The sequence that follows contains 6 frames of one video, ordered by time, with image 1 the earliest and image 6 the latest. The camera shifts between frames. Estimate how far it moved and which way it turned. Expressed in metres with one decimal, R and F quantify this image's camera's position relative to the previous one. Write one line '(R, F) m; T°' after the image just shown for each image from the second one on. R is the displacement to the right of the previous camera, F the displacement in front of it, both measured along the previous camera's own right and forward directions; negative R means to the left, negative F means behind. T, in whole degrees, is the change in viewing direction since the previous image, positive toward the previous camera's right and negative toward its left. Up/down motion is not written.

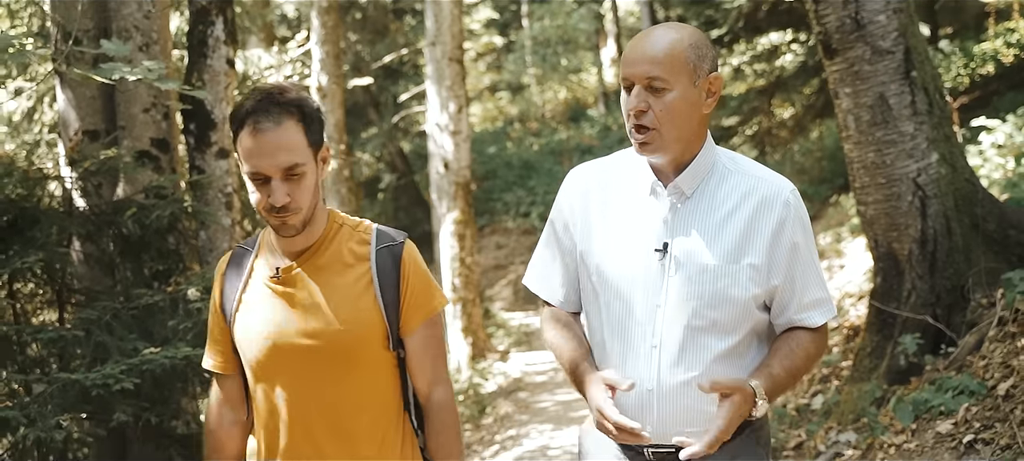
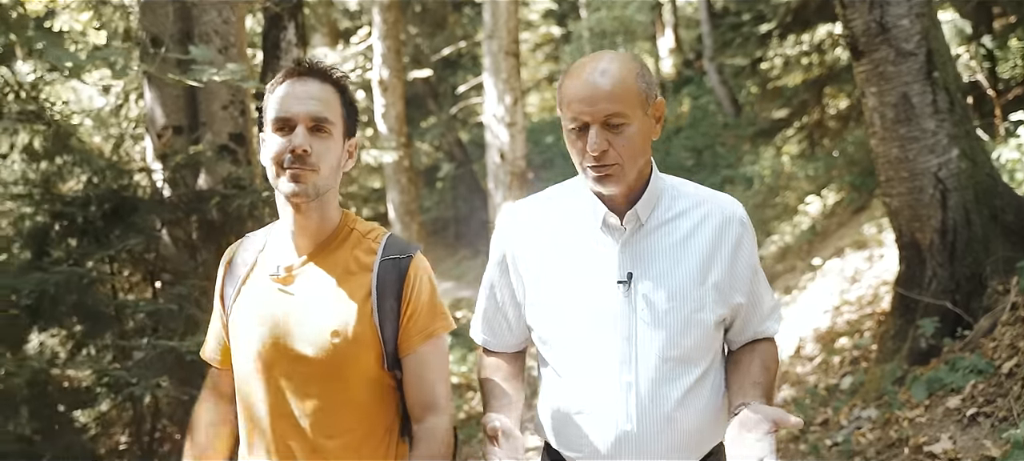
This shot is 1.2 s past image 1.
(+0.1, -0.5) m; -3°
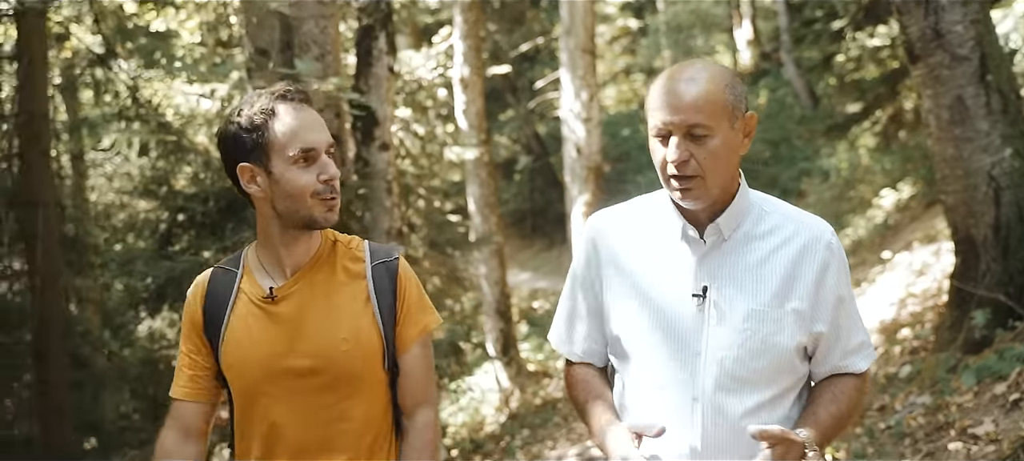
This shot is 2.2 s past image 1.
(0.0, -0.5) m; -5°
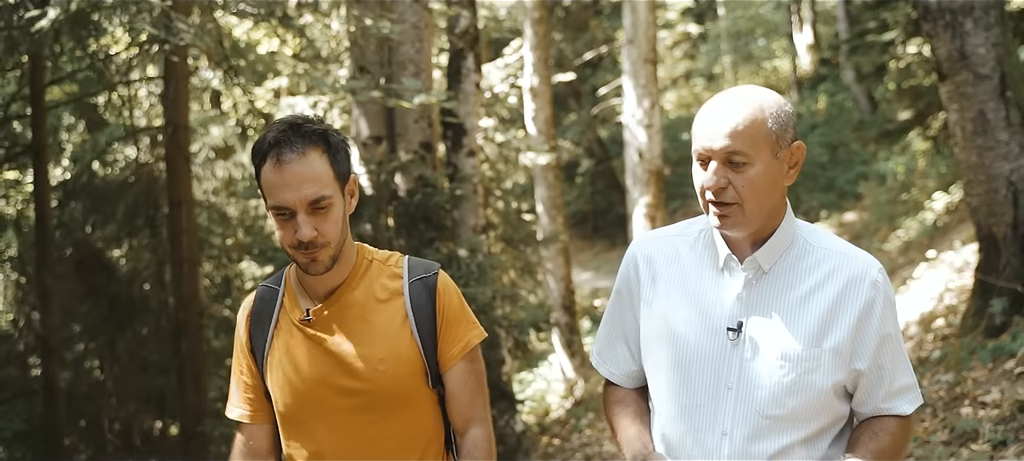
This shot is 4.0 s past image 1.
(-0.1, -1.0) m; -3°
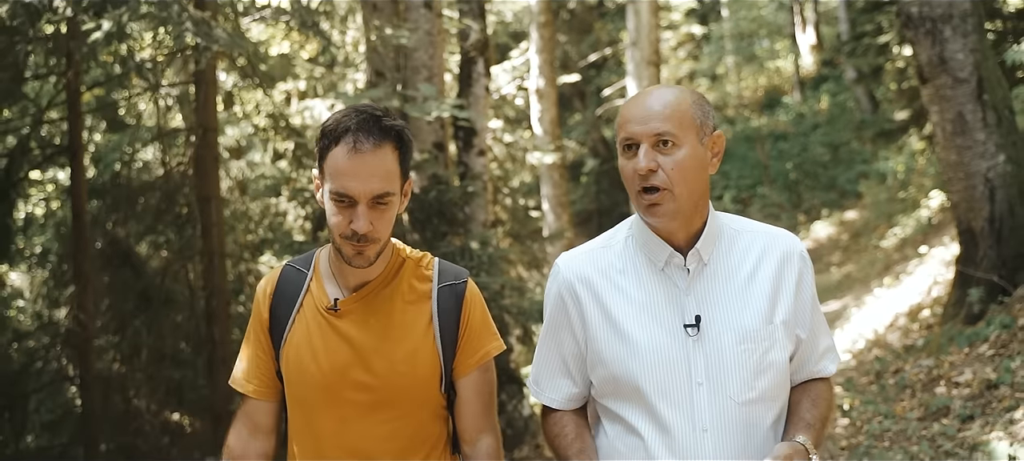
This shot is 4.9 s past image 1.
(0.0, -0.5) m; 0°
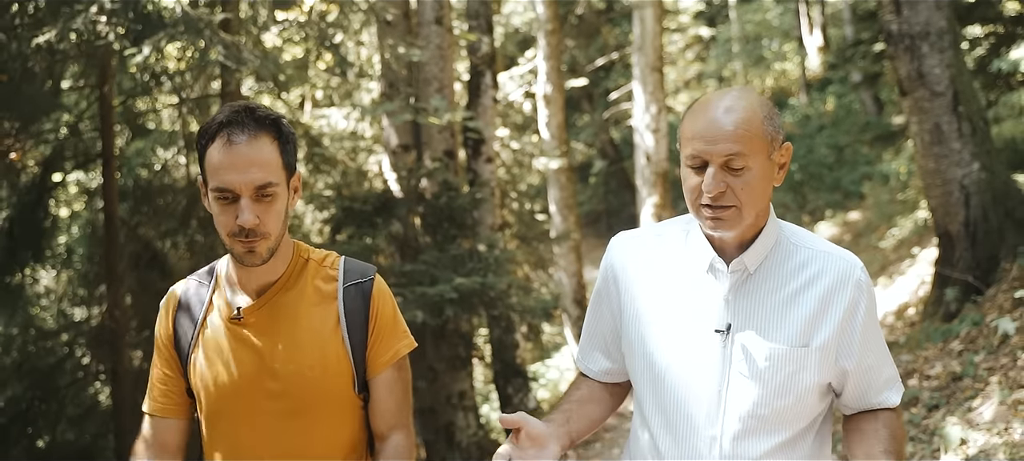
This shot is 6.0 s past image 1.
(0.0, -0.6) m; -1°
